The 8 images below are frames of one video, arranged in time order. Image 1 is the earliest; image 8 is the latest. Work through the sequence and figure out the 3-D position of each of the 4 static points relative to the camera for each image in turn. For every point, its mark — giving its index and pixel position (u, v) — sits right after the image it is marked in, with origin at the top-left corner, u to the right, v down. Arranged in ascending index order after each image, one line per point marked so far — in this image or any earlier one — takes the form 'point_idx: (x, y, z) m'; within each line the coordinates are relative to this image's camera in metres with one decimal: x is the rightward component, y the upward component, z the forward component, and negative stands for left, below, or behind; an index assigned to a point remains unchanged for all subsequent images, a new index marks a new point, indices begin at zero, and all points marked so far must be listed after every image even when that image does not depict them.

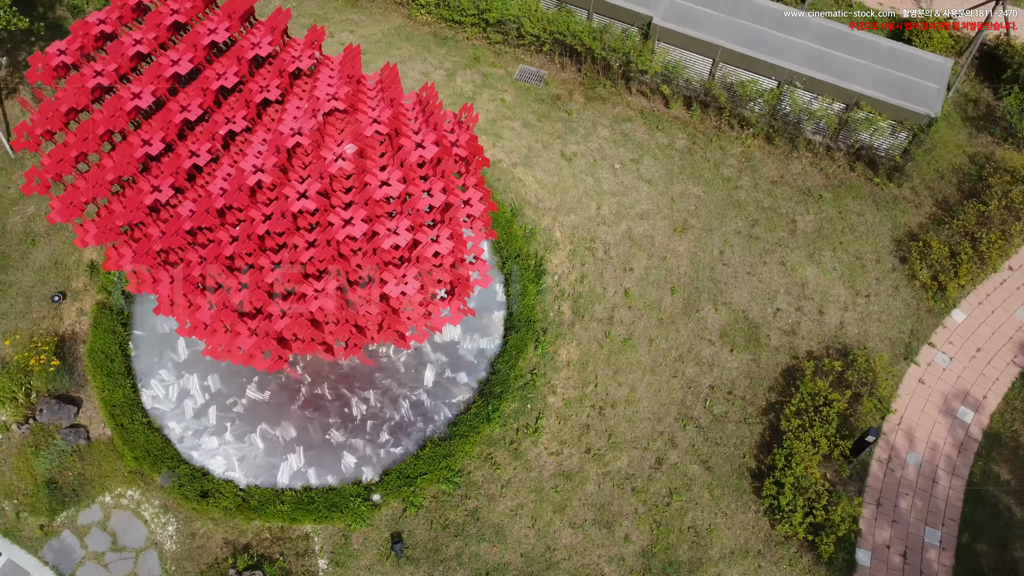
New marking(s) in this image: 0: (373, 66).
0: (-2.8, +4.5, +16.4) m
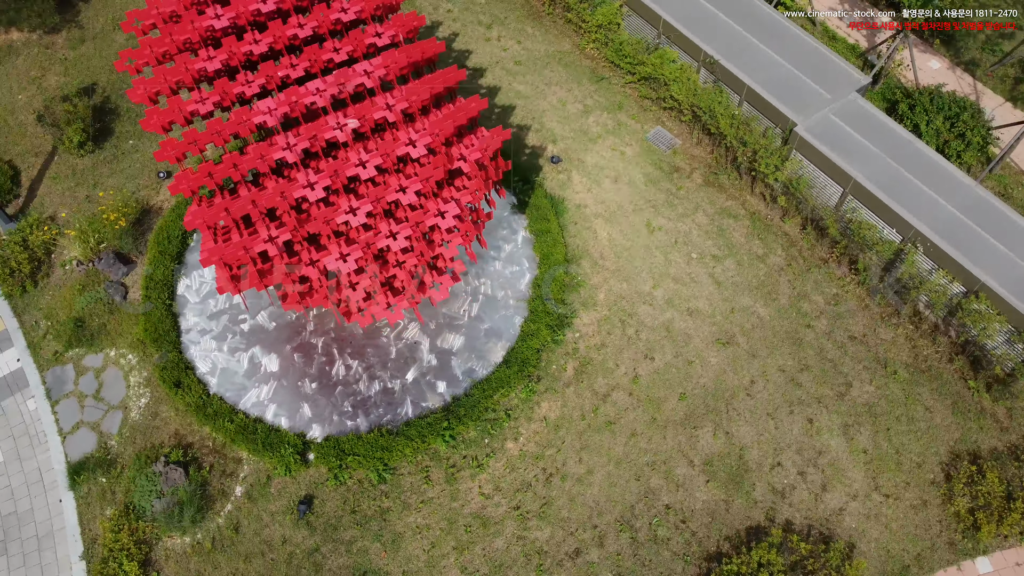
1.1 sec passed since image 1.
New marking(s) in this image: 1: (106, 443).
0: (+0.2, +4.3, +16.8) m
1: (-6.4, -2.4, +12.7) m
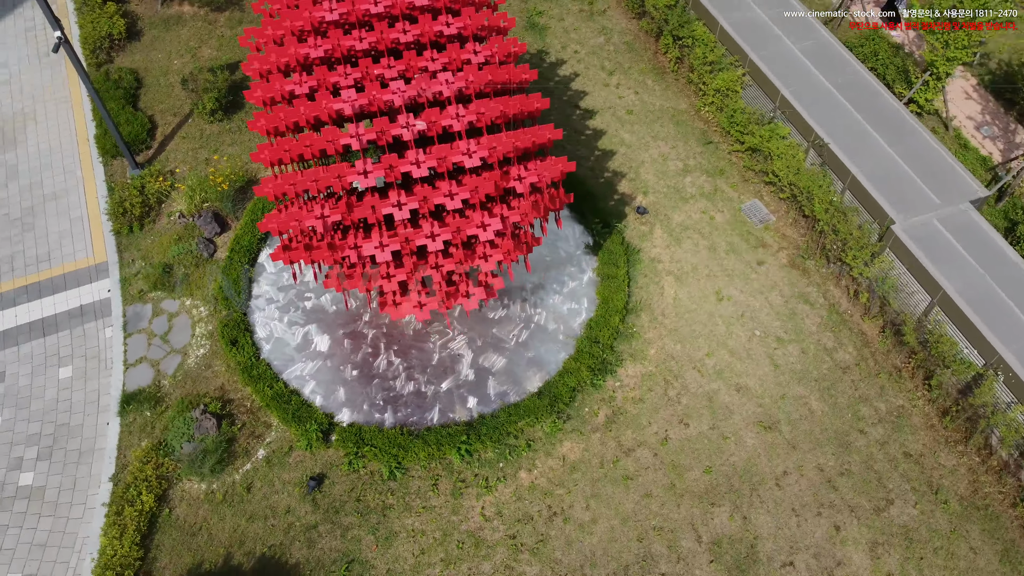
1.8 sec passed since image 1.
0: (+2.4, +3.4, +17.0) m
1: (-5.9, -1.6, +13.7) m
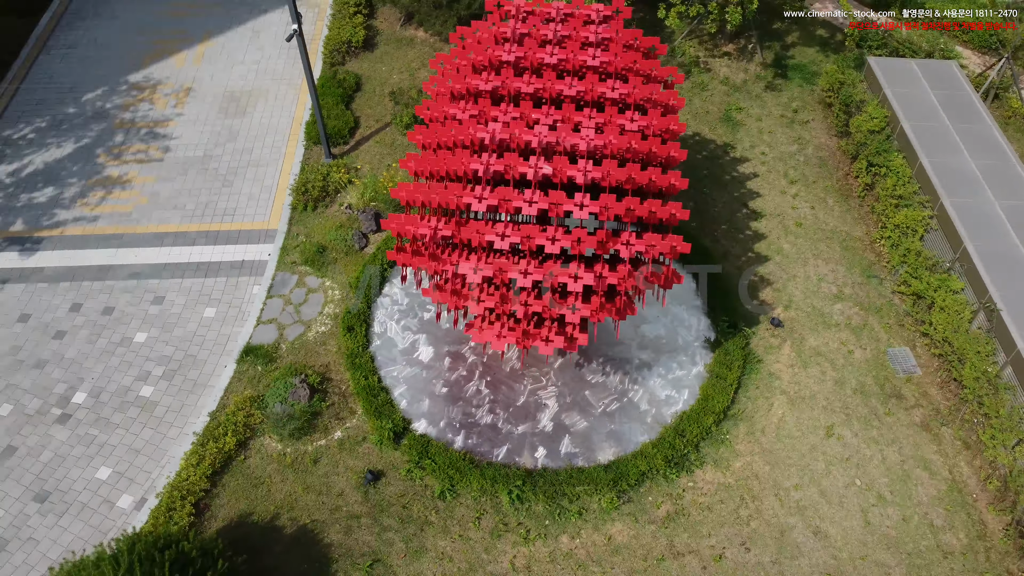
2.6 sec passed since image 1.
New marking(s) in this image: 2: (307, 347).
0: (+5.7, +1.0, +16.5) m
1: (-4.3, -1.0, +14.9) m
2: (-3.7, -1.1, +14.8) m
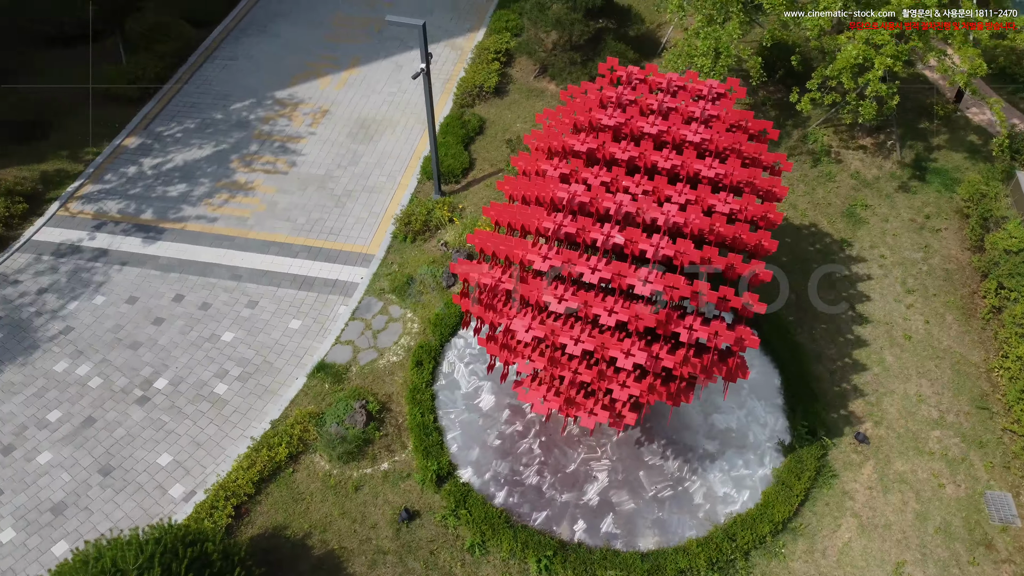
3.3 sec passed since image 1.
0: (+7.2, -1.2, +15.3) m
1: (-3.0, -1.4, +15.2) m
2: (-2.5, -1.6, +15.0) m
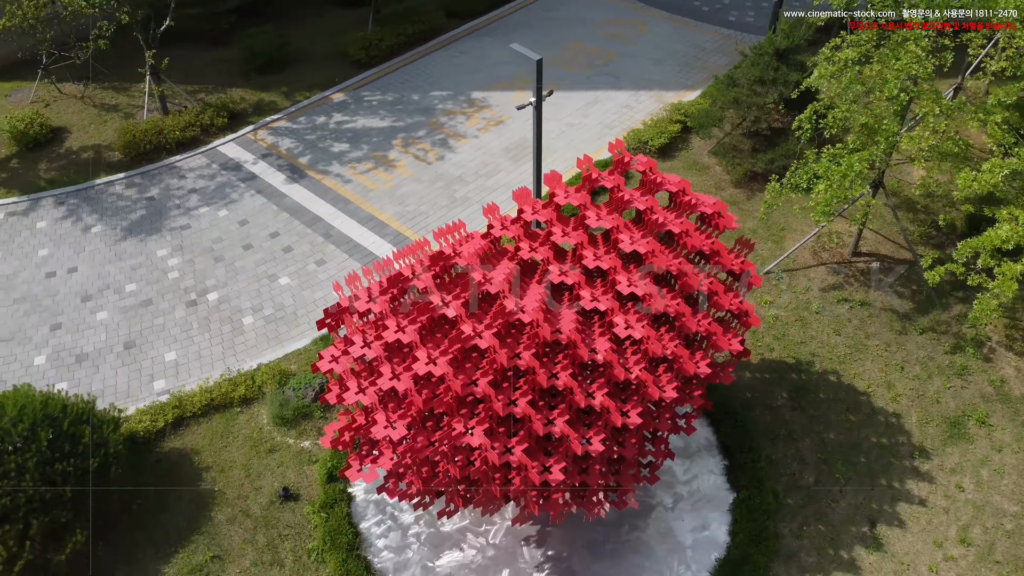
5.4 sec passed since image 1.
0: (+5.6, -4.6, +12.1) m
1: (-3.2, -1.2, +16.0) m
2: (-2.9, -1.4, +15.6) m
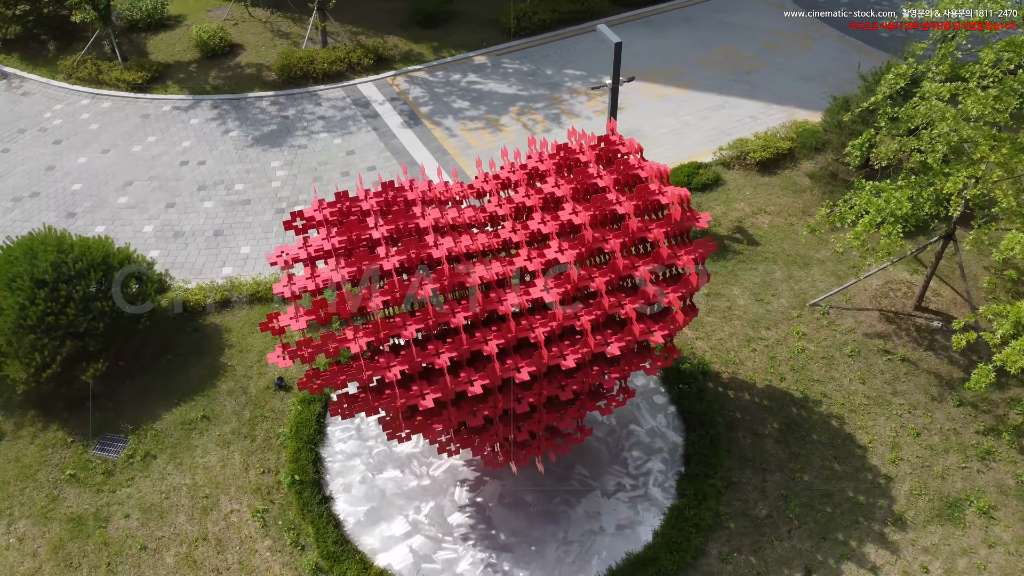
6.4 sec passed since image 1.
0: (+4.0, -5.1, +11.5) m
1: (-2.6, +0.2, +17.3) m
2: (-2.5, -0.1, +16.8) m
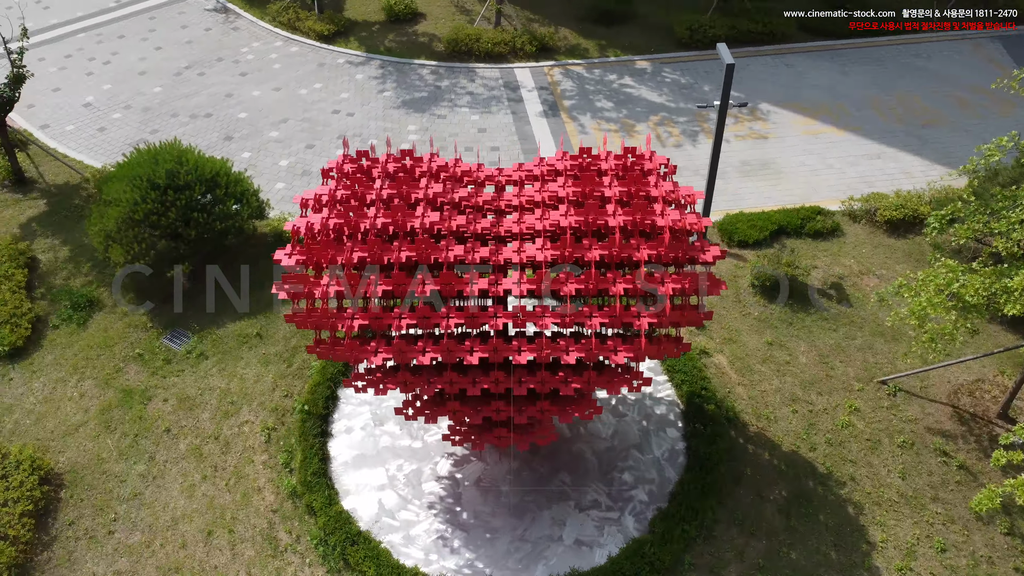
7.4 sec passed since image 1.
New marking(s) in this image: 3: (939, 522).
0: (+2.5, -5.8, +10.8) m
1: (-1.0, +0.8, +17.9) m
2: (-1.1, +0.5, +17.4) m
3: (+6.7, -3.7, +12.7) m
